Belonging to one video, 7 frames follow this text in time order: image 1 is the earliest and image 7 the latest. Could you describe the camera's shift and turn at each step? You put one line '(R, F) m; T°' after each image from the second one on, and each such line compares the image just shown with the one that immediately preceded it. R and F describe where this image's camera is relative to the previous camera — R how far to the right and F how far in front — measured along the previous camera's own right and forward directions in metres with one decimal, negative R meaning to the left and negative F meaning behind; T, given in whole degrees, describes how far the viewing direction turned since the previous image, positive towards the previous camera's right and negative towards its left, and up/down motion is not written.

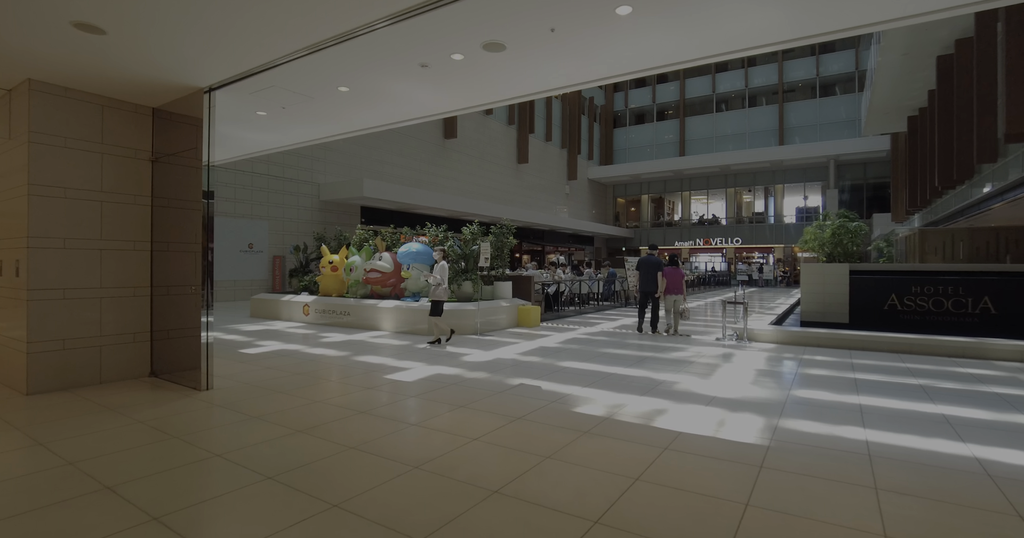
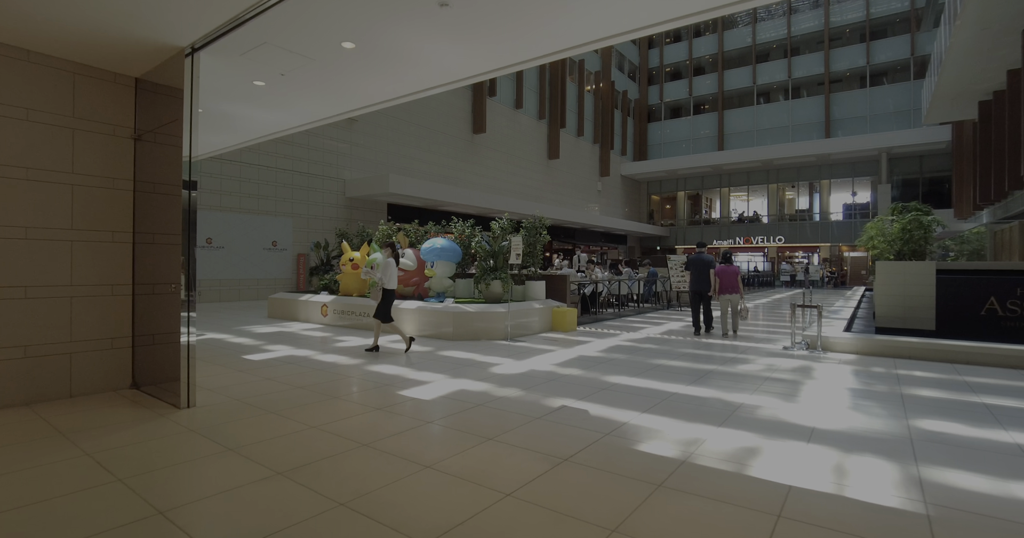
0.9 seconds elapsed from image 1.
(-0.1, +0.9) m; -3°
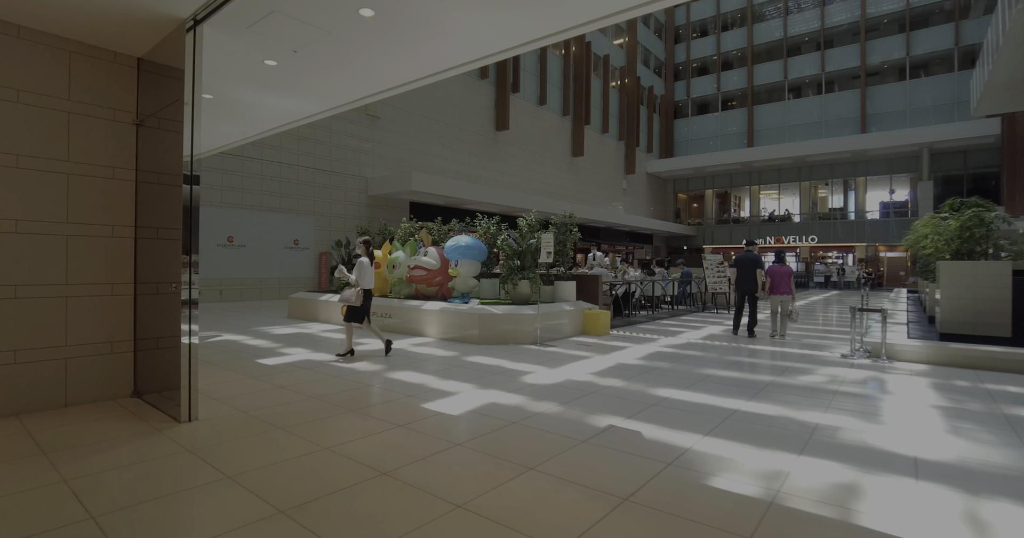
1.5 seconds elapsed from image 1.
(-0.1, +0.5) m; -2°
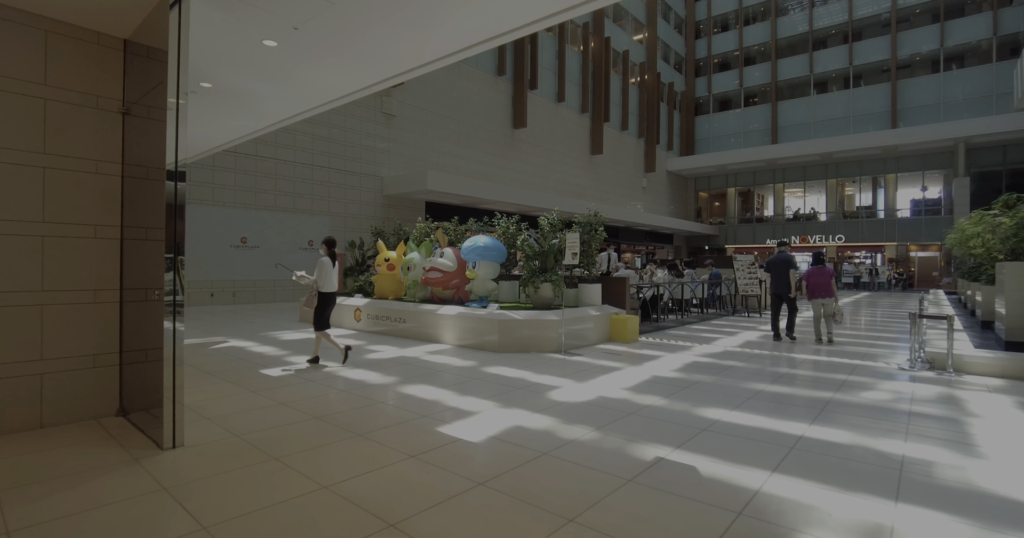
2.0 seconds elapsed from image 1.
(-0.1, +0.5) m; -2°
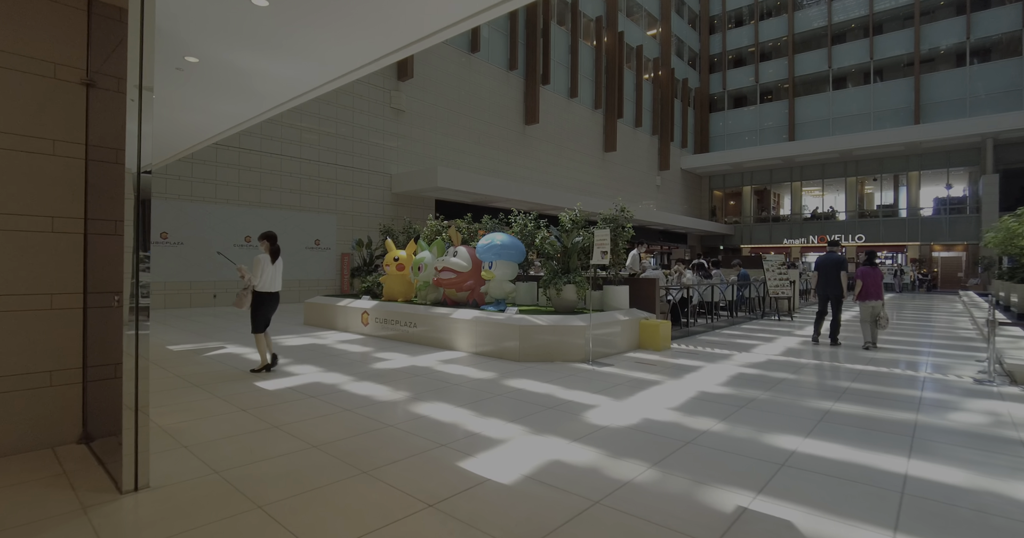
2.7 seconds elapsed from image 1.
(-0.2, +0.6) m; -1°
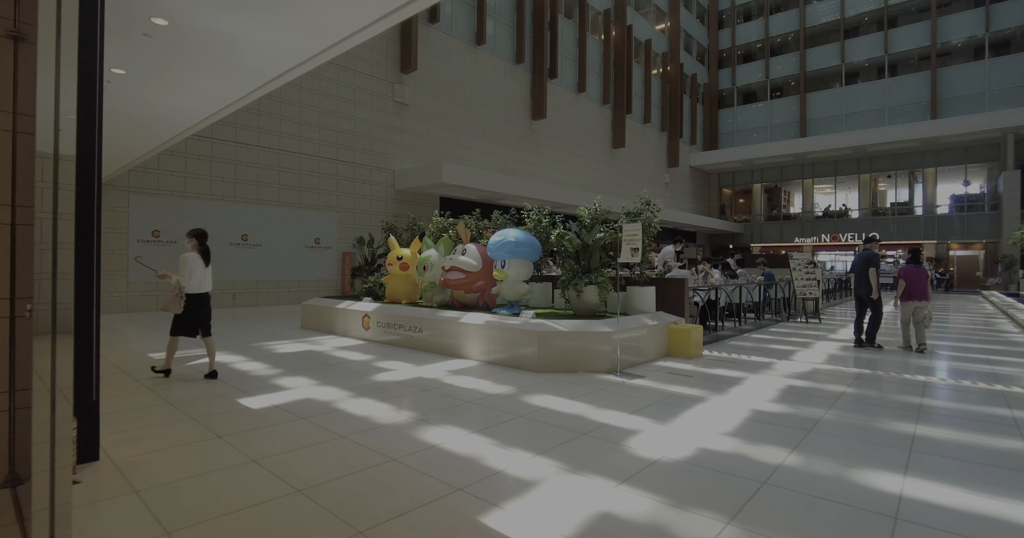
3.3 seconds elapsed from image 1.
(-0.1, +0.7) m; 0°
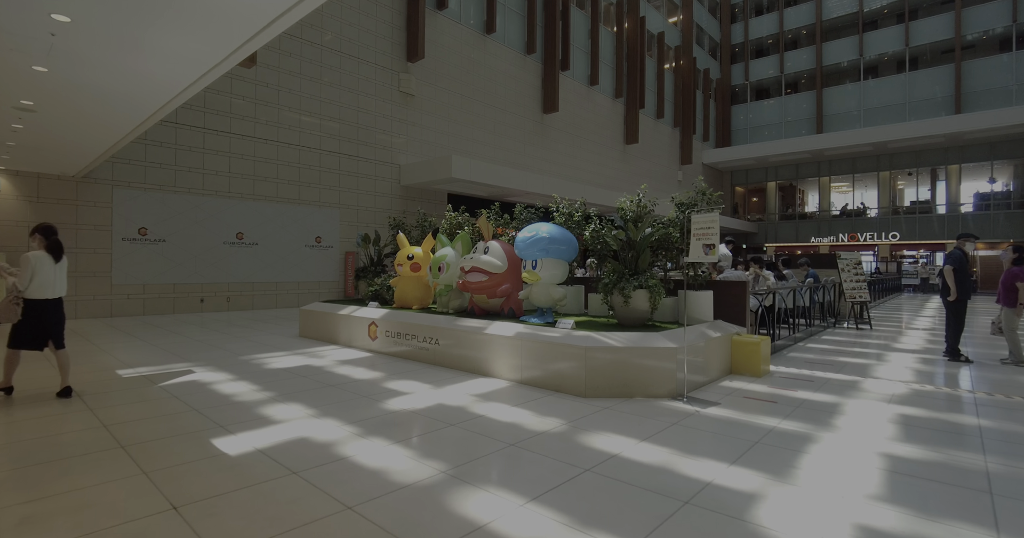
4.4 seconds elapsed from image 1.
(-0.3, +1.0) m; 0°
